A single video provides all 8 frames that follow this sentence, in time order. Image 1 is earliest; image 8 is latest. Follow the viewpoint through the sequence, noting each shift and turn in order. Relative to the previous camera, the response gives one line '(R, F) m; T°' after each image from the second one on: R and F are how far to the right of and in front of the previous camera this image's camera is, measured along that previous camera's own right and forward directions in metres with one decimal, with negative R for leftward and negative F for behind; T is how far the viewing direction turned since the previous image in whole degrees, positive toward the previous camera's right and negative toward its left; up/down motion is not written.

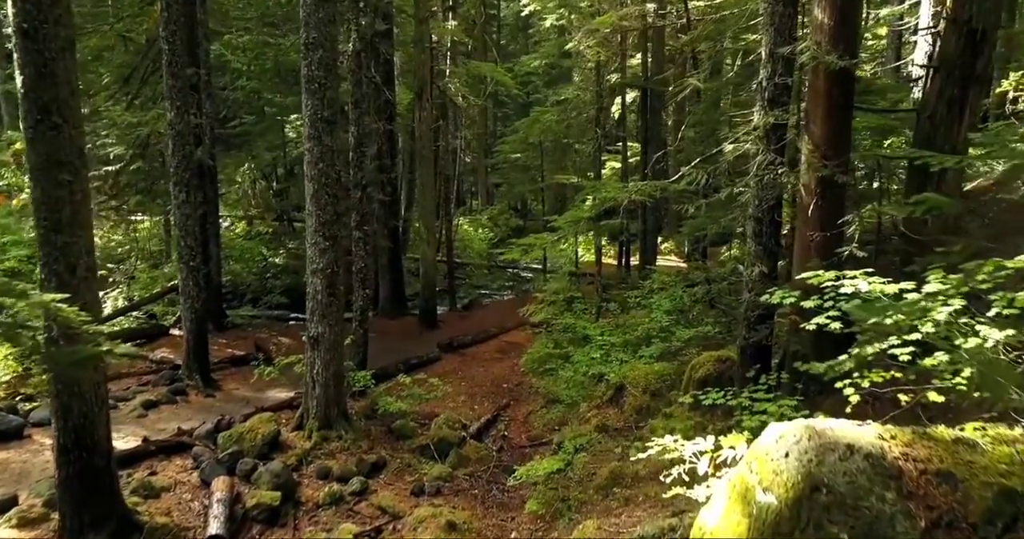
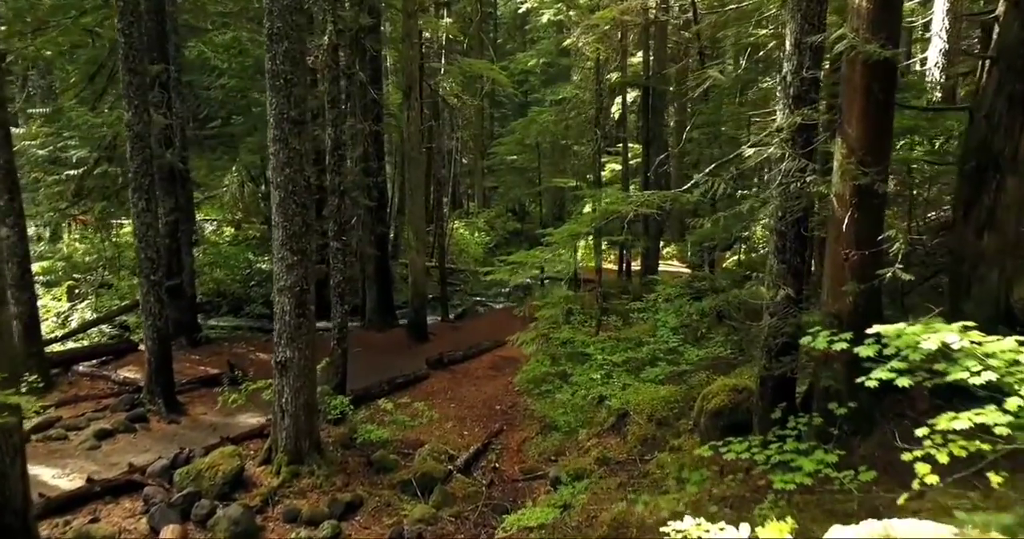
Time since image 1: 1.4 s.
(+0.1, +1.0) m; 0°
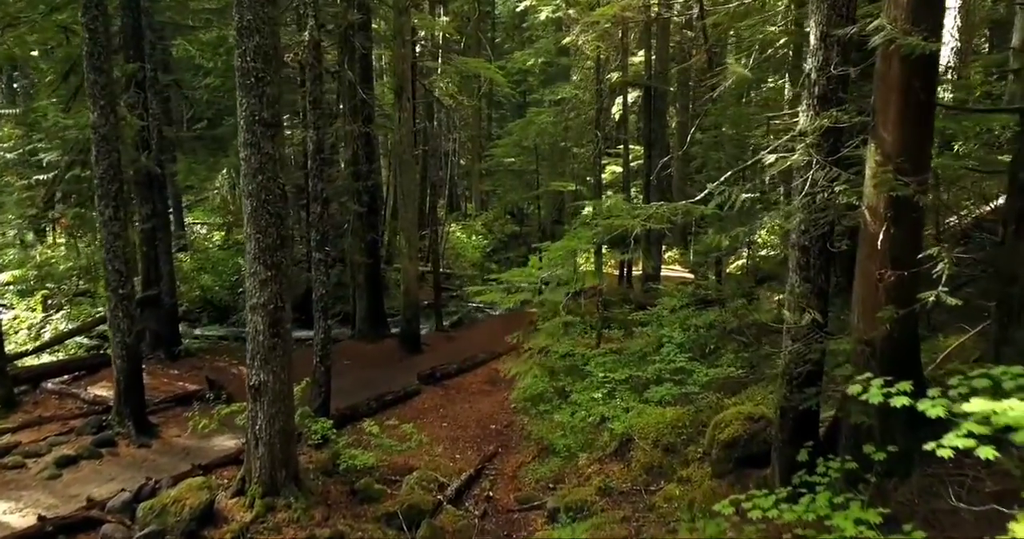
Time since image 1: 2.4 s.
(+0.1, +0.7) m; 0°
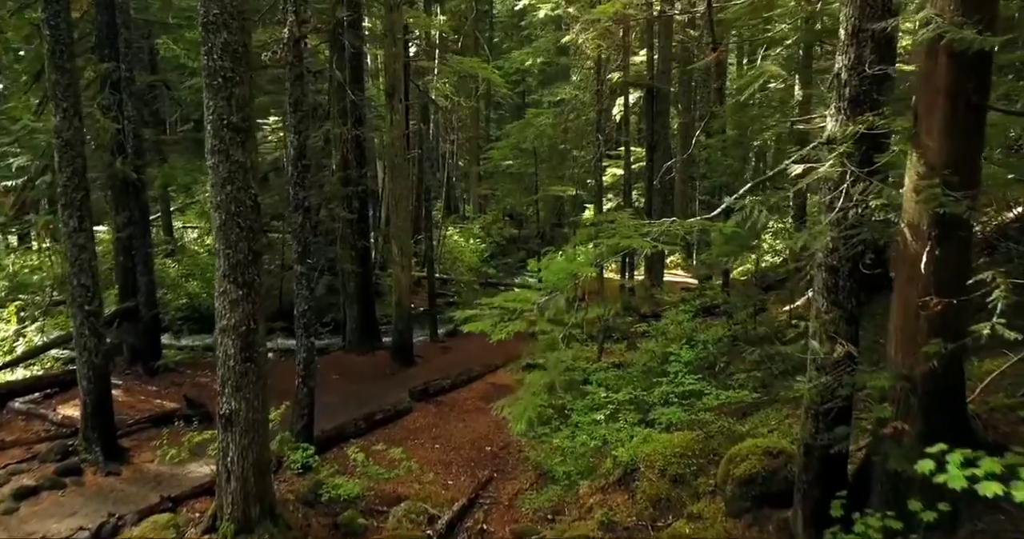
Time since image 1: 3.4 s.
(+0.1, +0.7) m; 0°
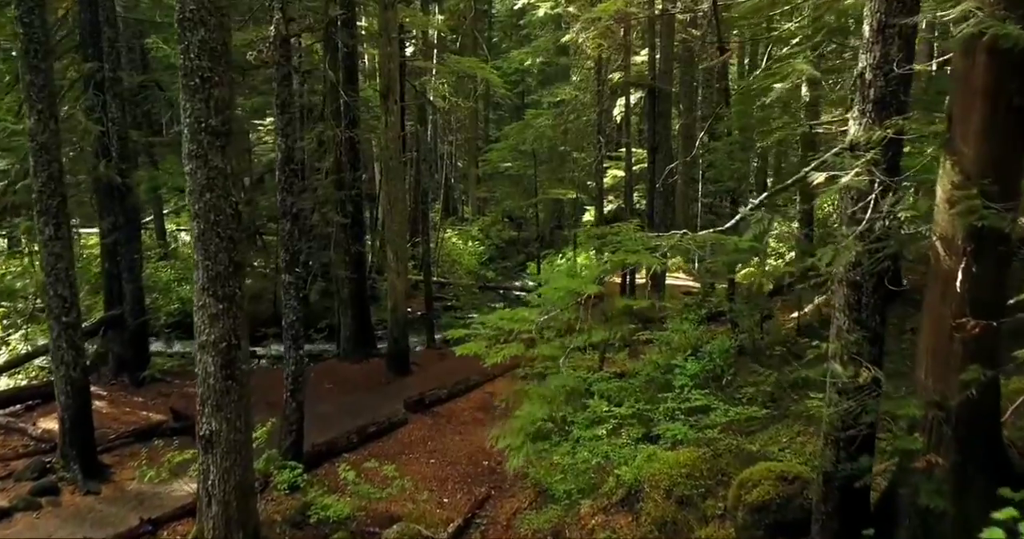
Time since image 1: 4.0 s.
(0.0, +0.4) m; 0°
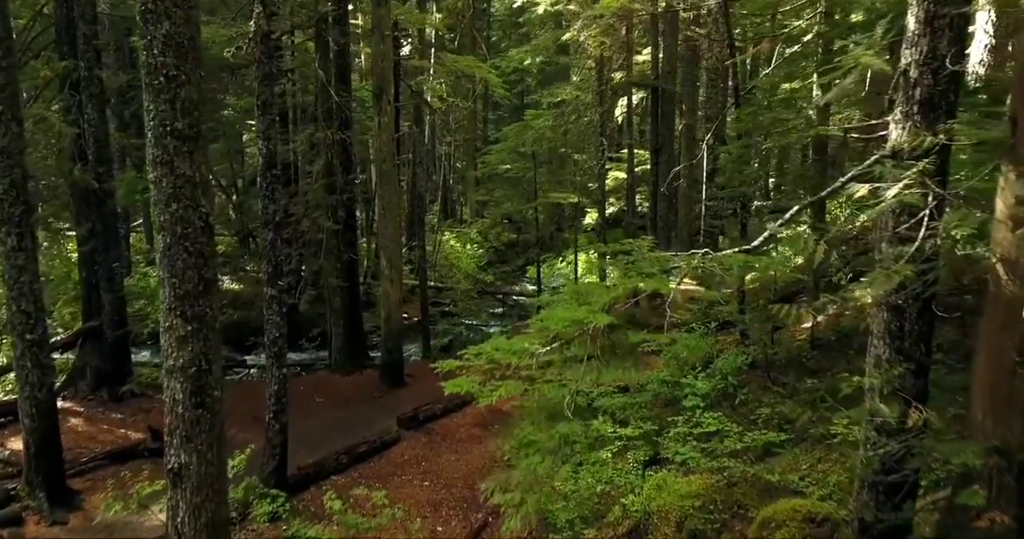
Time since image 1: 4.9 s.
(0.0, +0.6) m; 0°
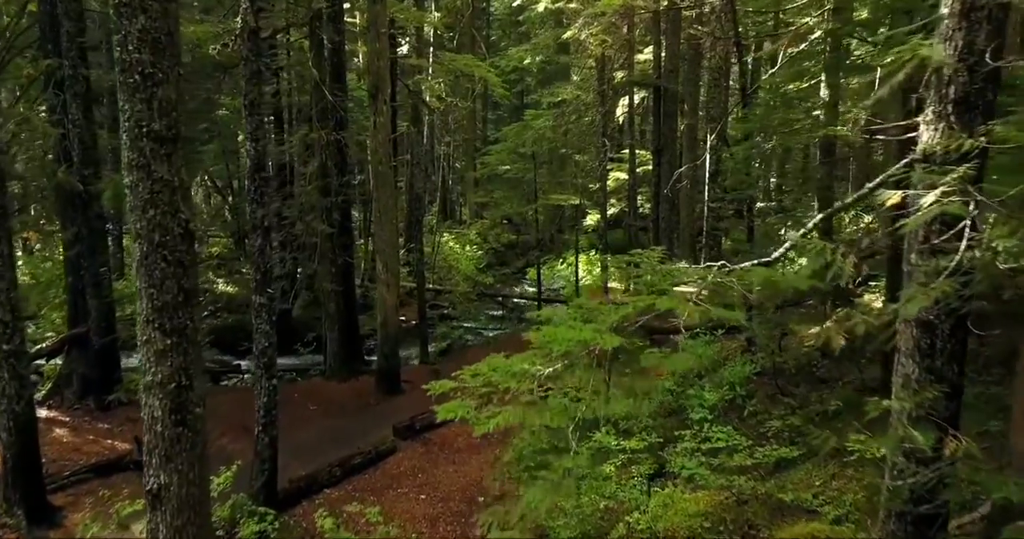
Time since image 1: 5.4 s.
(0.0, +0.4) m; 0°
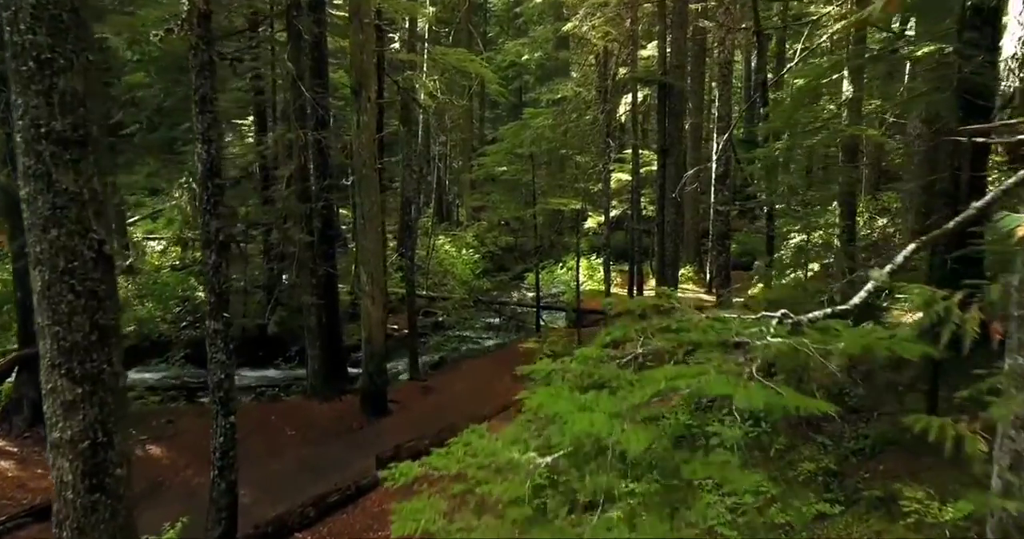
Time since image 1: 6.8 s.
(+0.1, +1.1) m; 0°
